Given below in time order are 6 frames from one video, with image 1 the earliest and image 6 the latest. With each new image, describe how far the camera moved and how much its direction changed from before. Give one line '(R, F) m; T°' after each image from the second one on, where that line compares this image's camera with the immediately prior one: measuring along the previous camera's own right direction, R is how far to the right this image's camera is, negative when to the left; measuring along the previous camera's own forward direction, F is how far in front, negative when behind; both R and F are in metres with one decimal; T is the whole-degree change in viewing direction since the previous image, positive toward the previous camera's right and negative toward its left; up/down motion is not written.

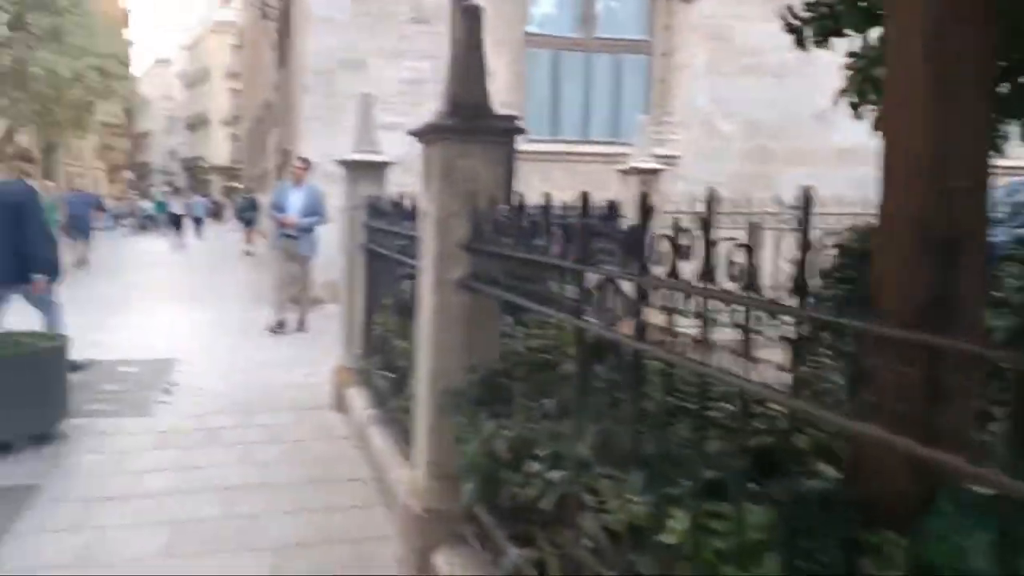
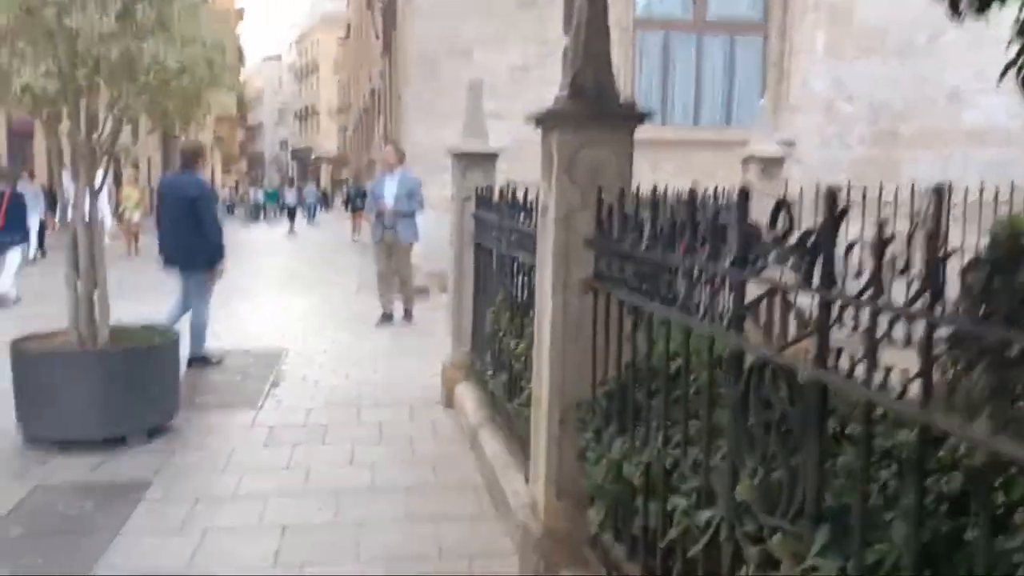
(-0.1, +0.3) m; -7°
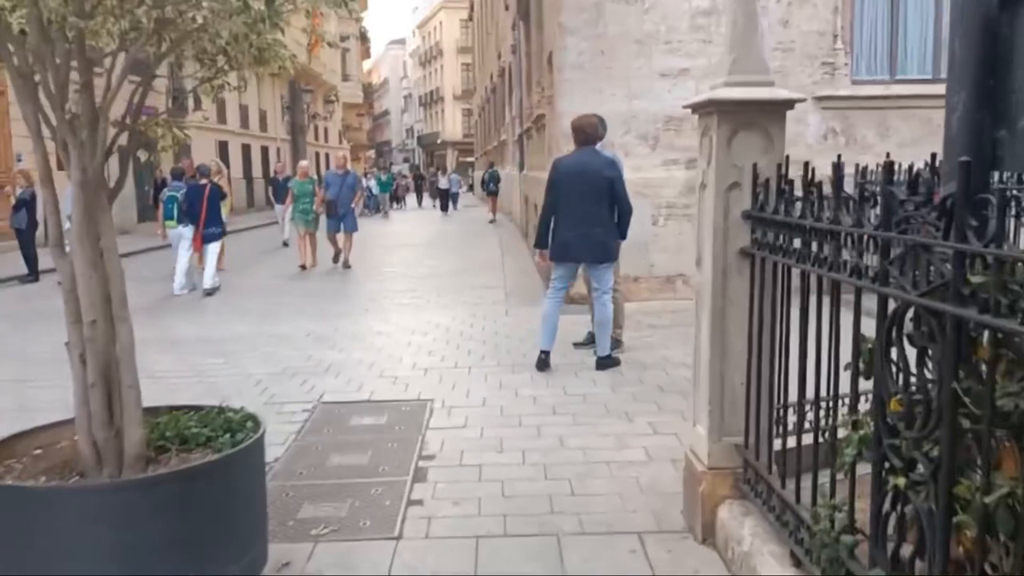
(-0.8, +2.8) m; -8°
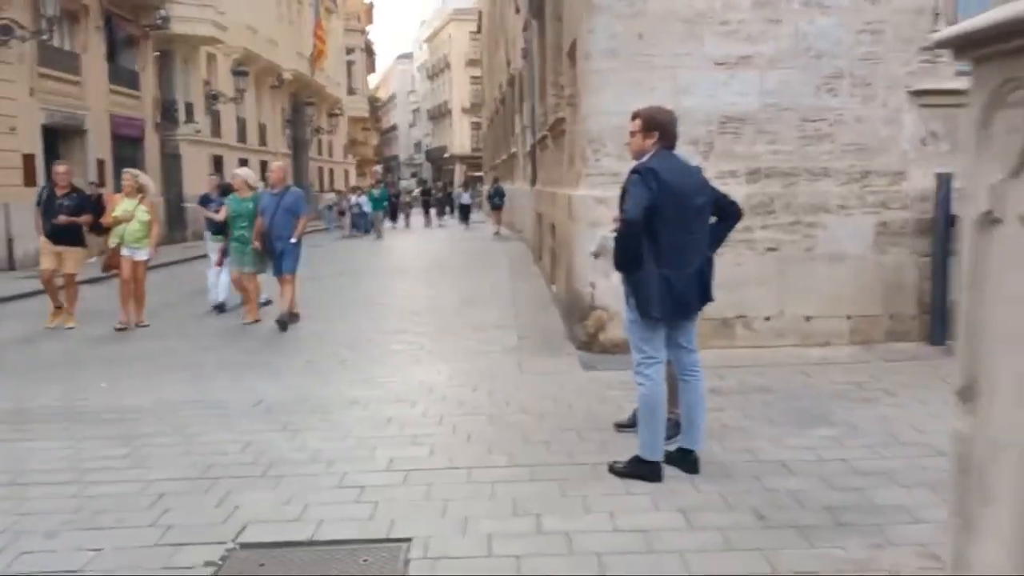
(-0.1, +2.3) m; -1°
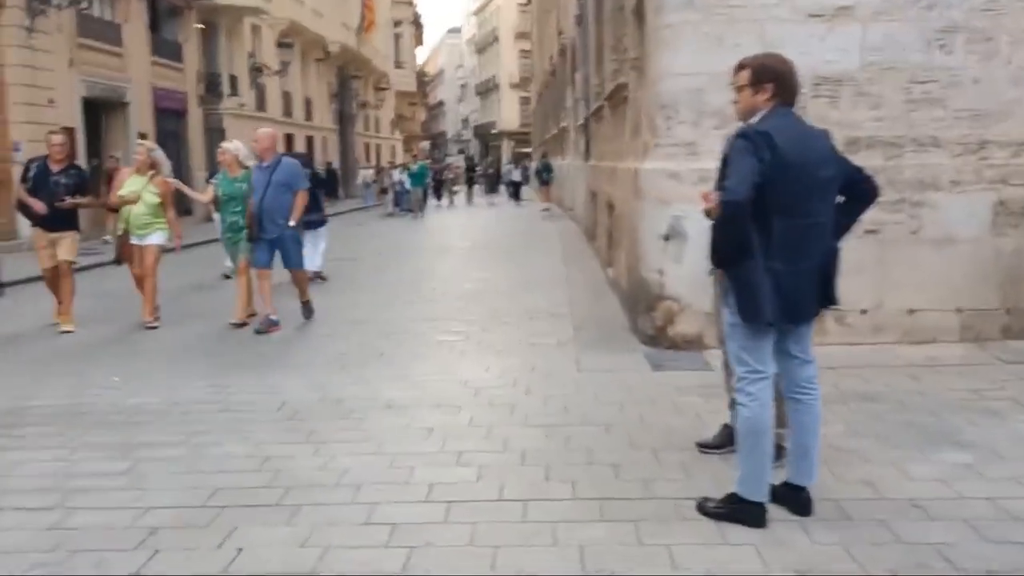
(-0.1, +1.0) m; -3°
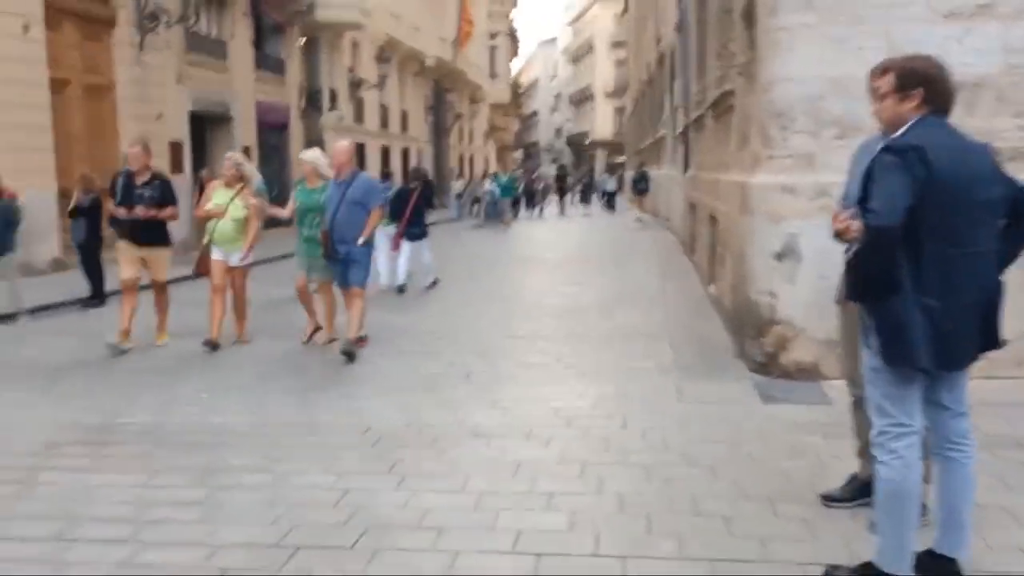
(0.0, +0.4) m; -6°
